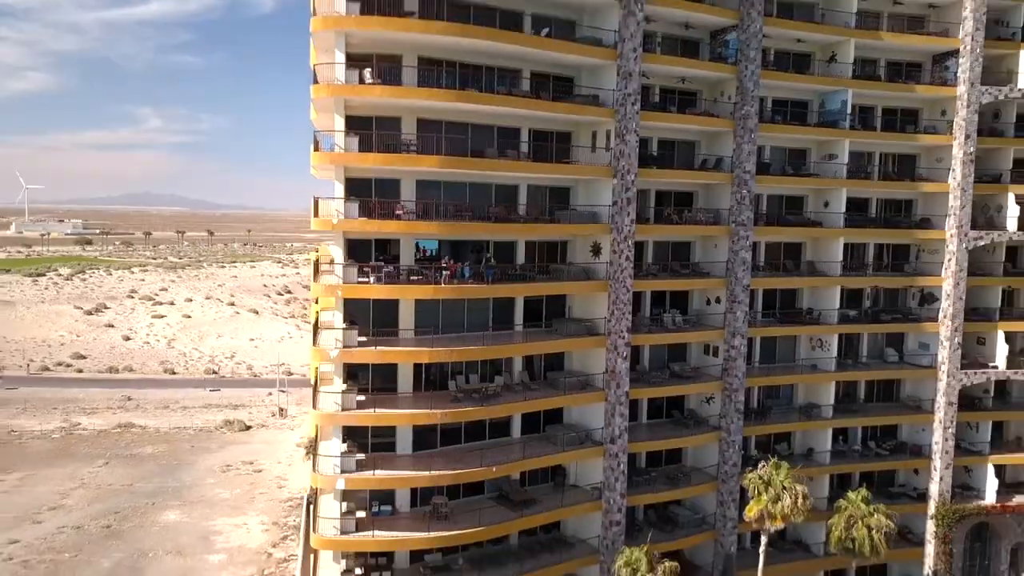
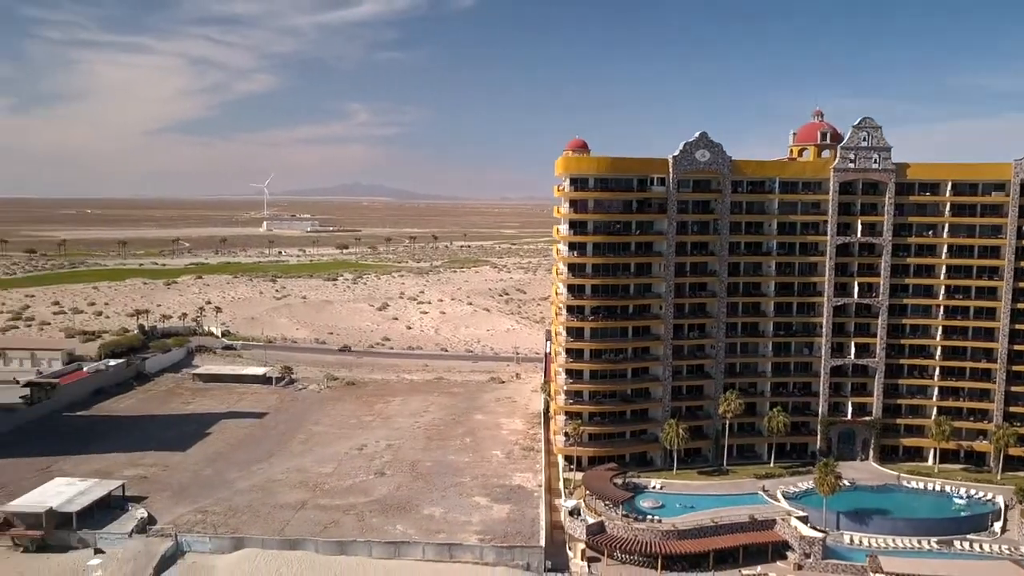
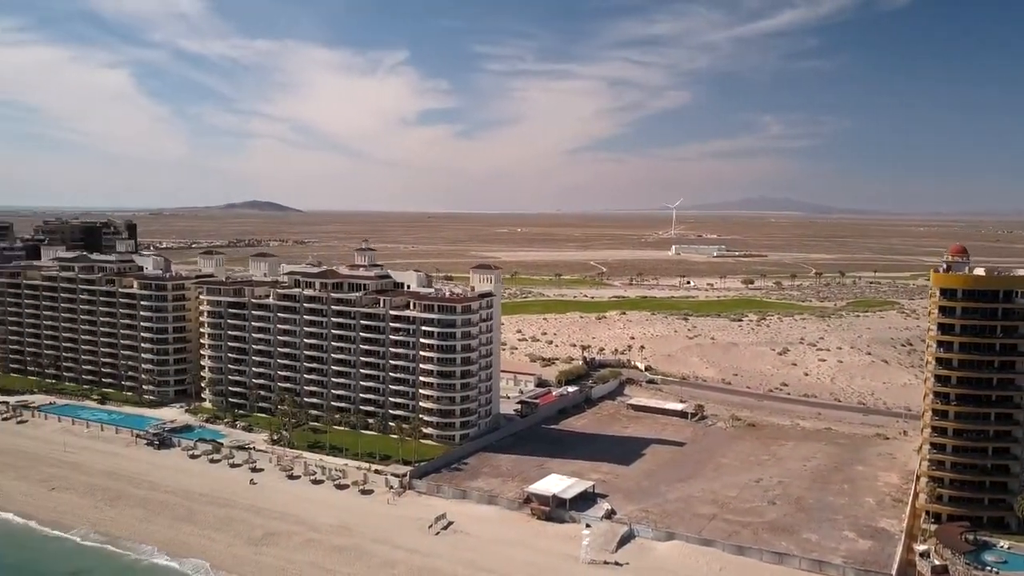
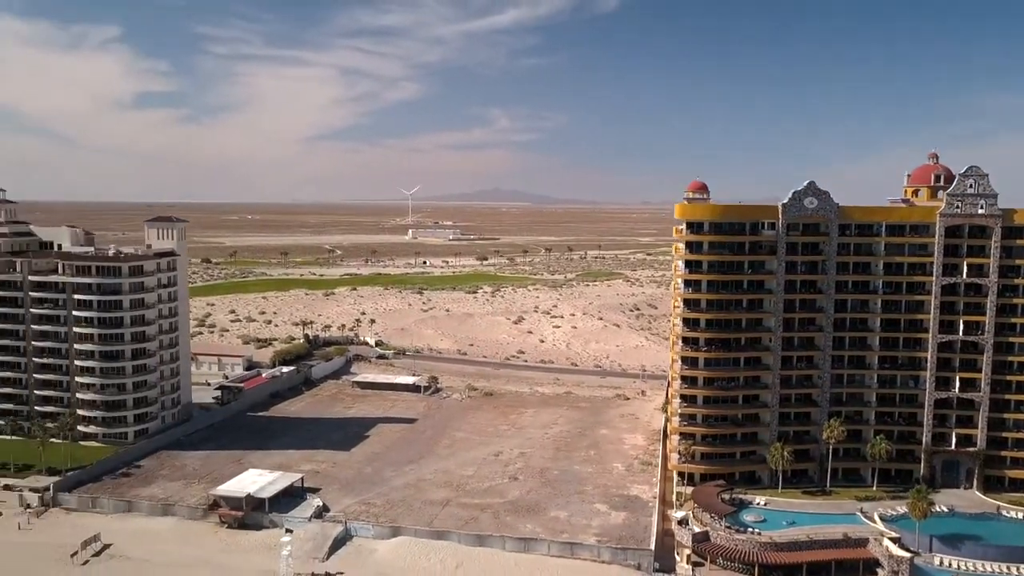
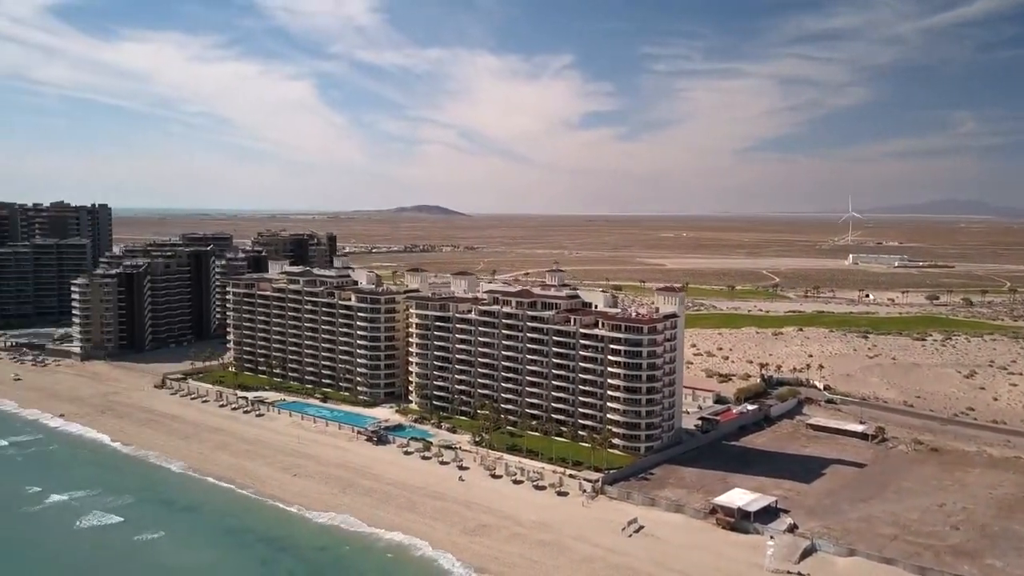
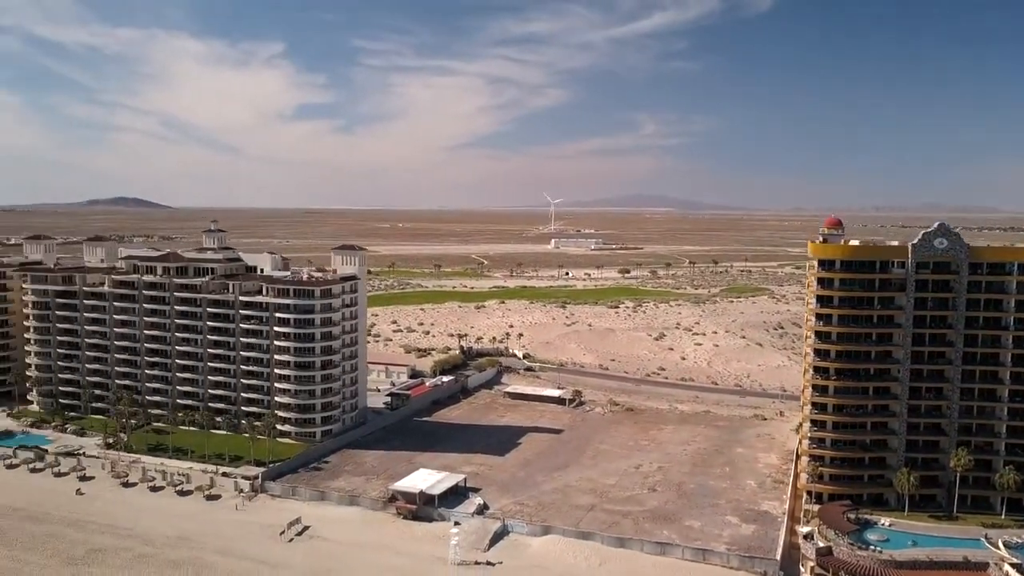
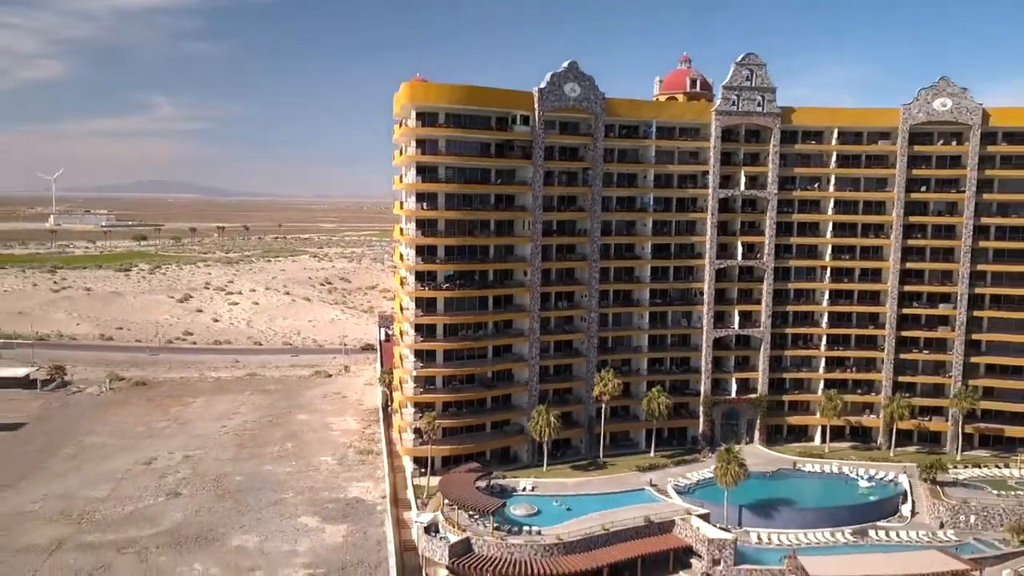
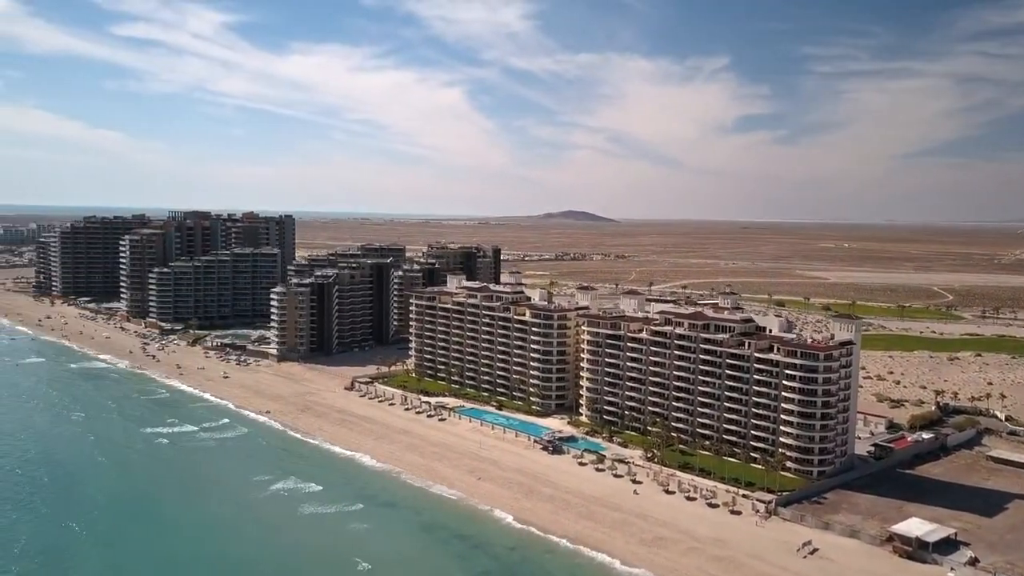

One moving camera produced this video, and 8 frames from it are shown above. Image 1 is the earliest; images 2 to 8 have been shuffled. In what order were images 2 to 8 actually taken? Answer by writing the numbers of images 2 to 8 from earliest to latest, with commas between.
7, 2, 4, 6, 3, 5, 8
